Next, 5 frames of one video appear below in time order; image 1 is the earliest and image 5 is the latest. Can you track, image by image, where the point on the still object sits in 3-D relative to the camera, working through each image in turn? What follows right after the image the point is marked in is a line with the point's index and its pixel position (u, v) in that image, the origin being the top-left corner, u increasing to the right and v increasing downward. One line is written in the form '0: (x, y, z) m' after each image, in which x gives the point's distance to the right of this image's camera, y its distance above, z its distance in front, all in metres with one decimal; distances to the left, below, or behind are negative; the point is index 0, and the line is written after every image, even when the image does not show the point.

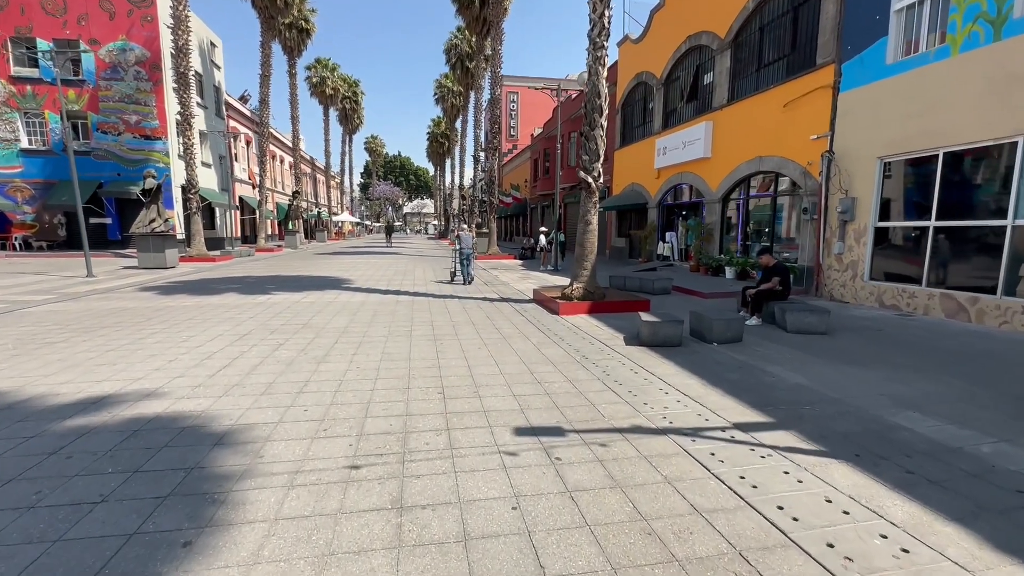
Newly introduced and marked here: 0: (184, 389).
0: (-3.3, -1.0, +4.7) m
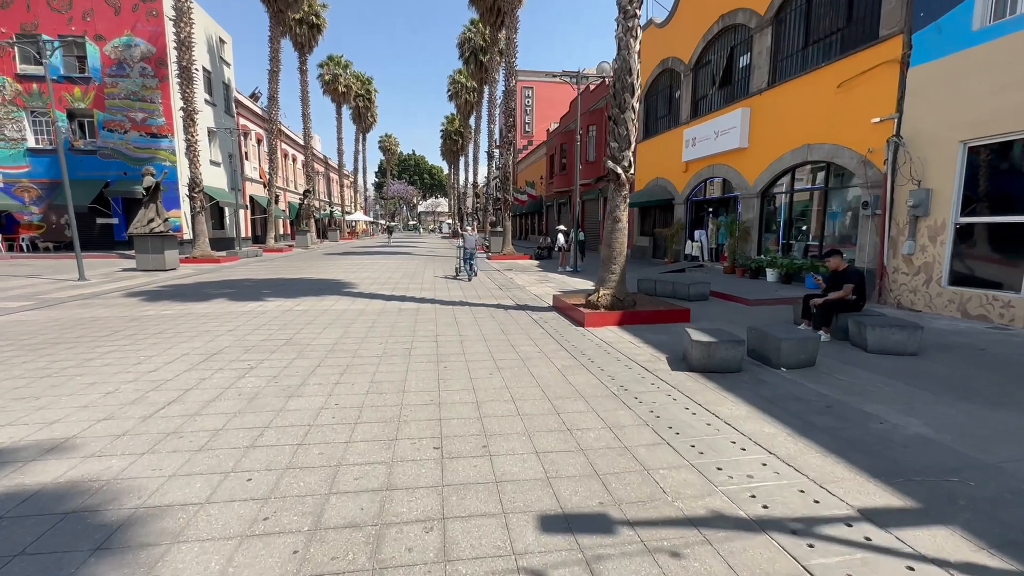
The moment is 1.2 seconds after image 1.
0: (-3.1, -1.2, +3.6) m
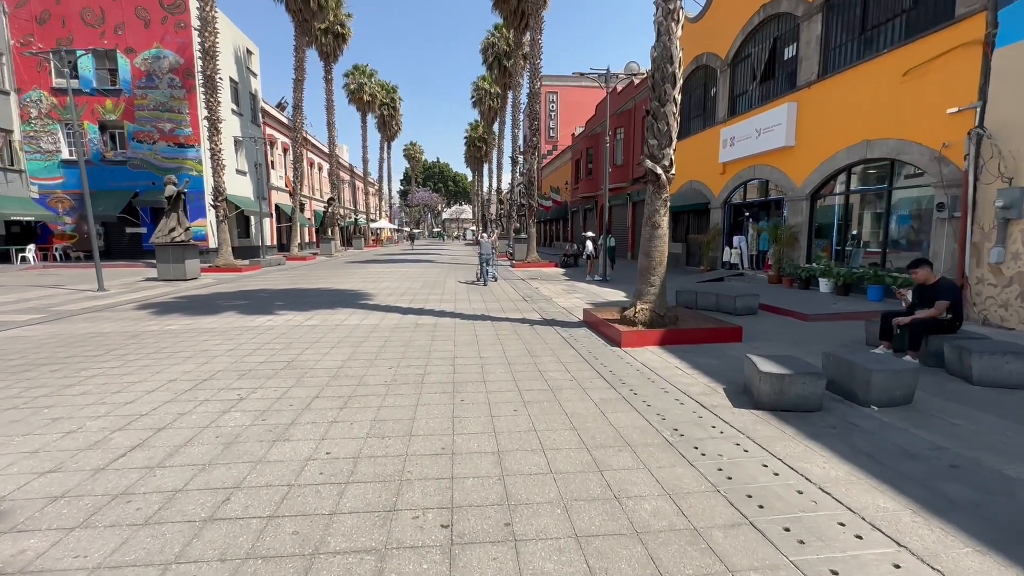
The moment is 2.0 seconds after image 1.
0: (-2.9, -1.3, +2.9) m
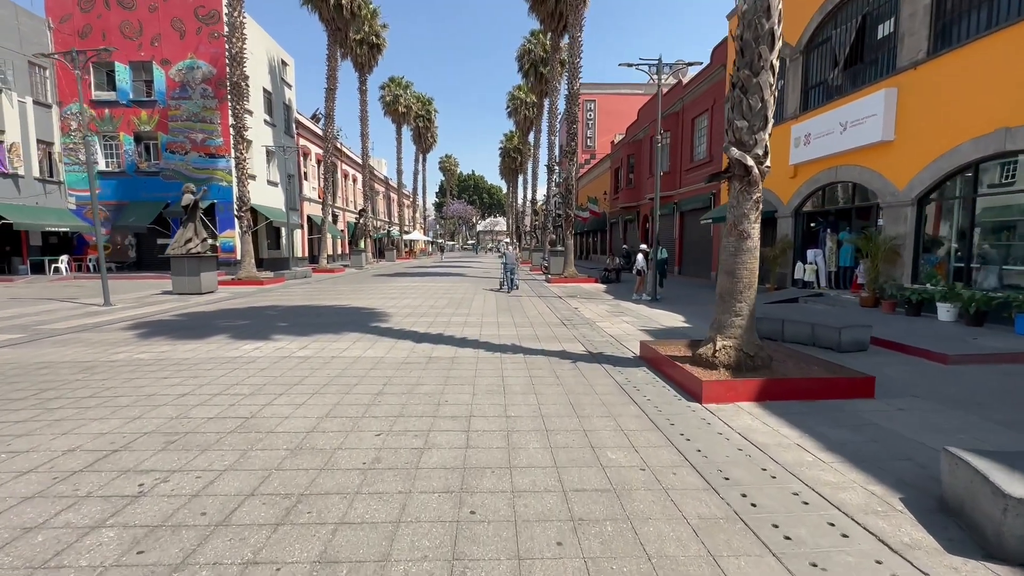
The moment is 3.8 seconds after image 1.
0: (-2.8, -1.5, +1.3) m
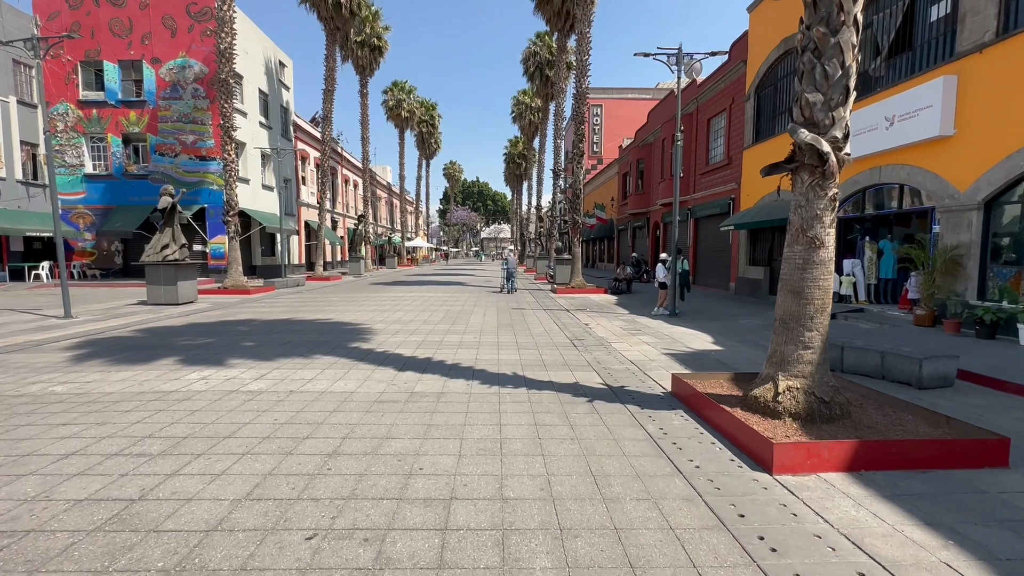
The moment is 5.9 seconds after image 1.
0: (-2.8, -1.7, -0.1) m
